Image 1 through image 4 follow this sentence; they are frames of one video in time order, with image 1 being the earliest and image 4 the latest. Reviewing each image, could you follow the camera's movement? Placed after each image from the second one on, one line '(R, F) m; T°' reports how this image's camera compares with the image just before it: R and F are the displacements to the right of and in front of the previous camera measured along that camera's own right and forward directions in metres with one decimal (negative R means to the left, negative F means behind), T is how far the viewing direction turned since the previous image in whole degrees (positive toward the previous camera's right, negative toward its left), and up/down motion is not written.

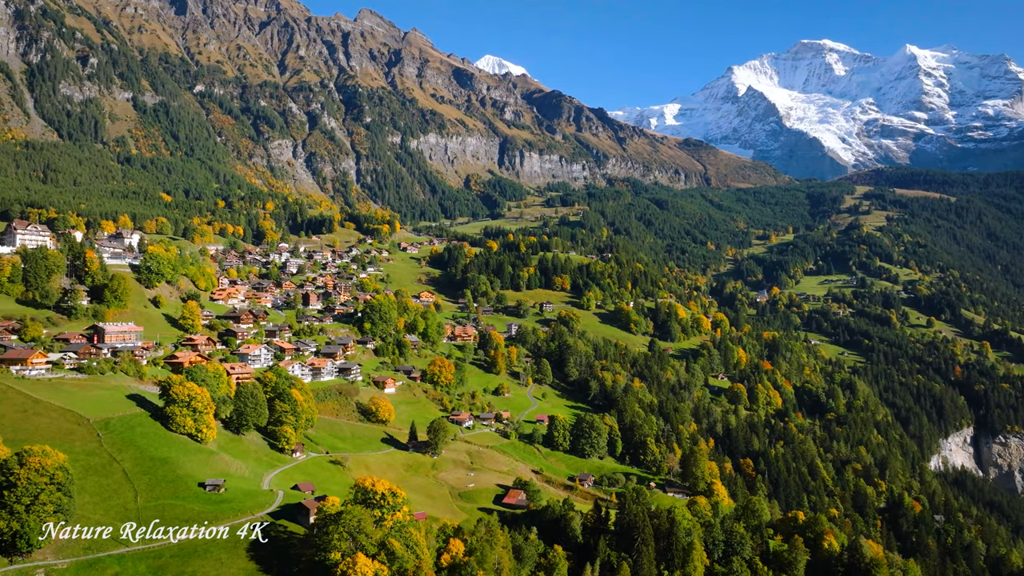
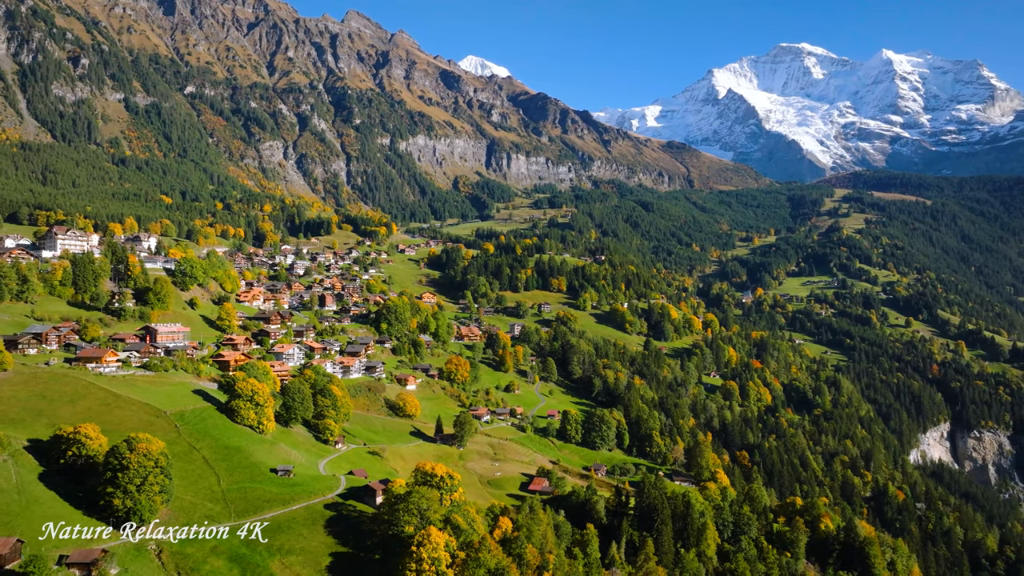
(-6.1, -6.7) m; +2°
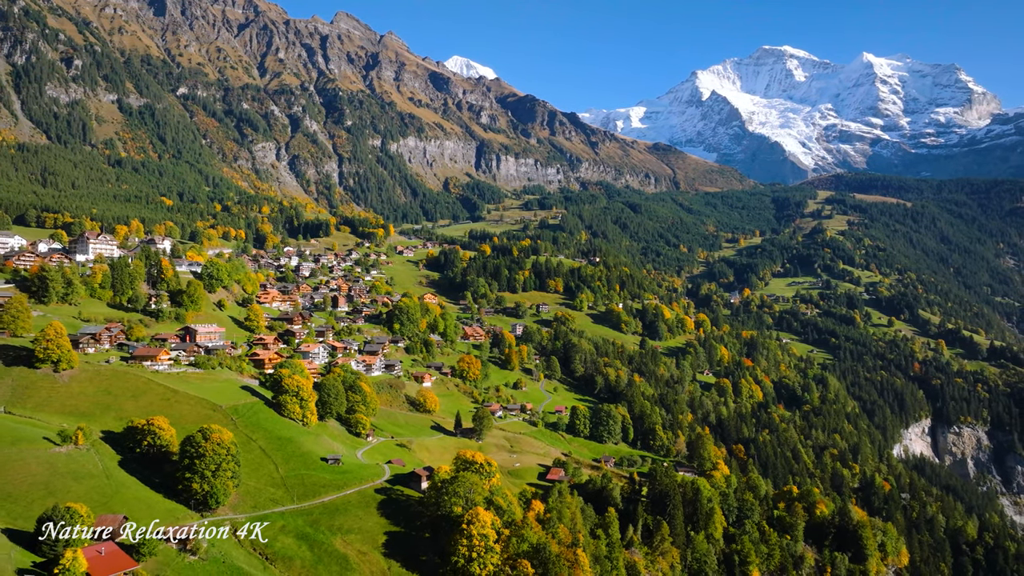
(-5.1, -6.0) m; +1°
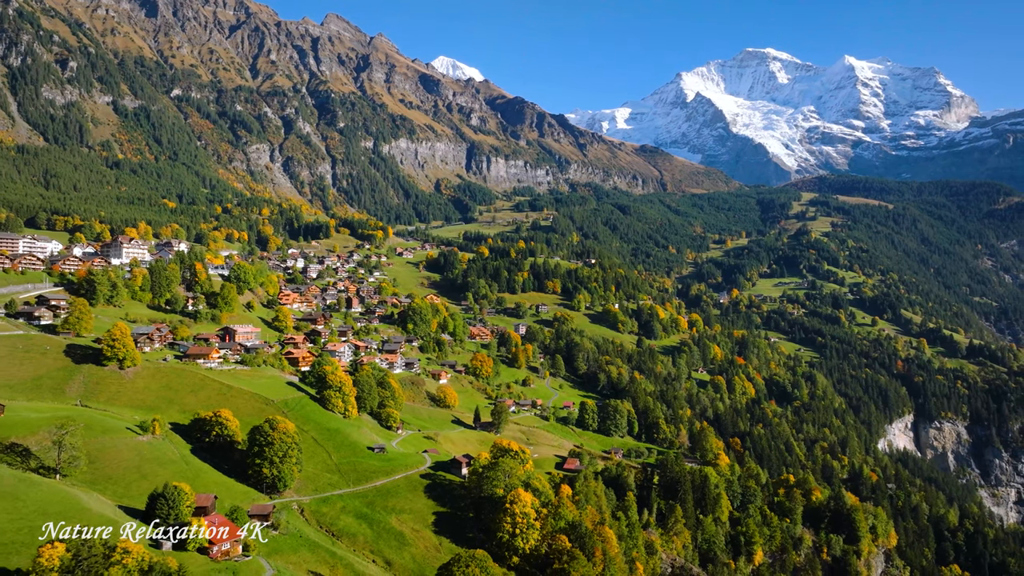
(-5.3, -6.6) m; +1°
